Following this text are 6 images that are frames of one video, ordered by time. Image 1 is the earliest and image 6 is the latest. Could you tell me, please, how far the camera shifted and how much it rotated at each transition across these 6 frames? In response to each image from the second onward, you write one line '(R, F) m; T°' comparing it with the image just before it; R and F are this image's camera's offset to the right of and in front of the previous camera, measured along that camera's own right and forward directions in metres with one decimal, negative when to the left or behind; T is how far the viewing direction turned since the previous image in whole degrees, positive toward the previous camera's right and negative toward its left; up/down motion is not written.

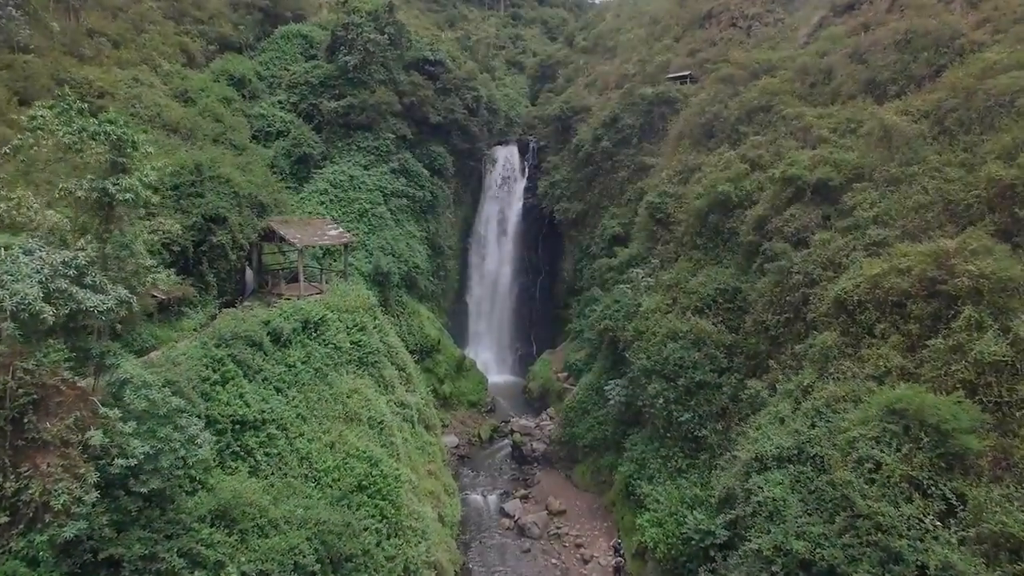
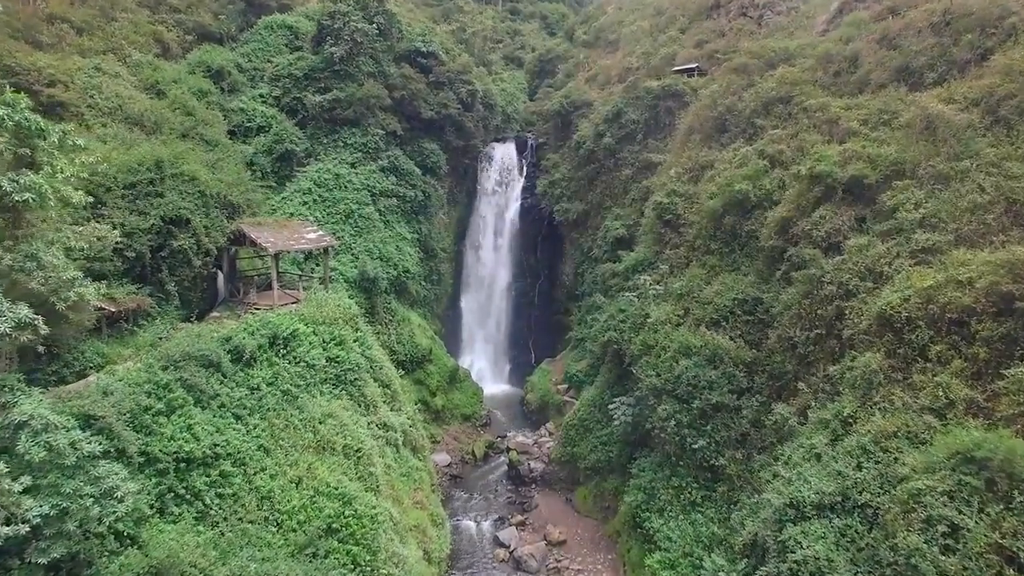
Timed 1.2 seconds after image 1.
(+0.1, +1.5) m; 0°
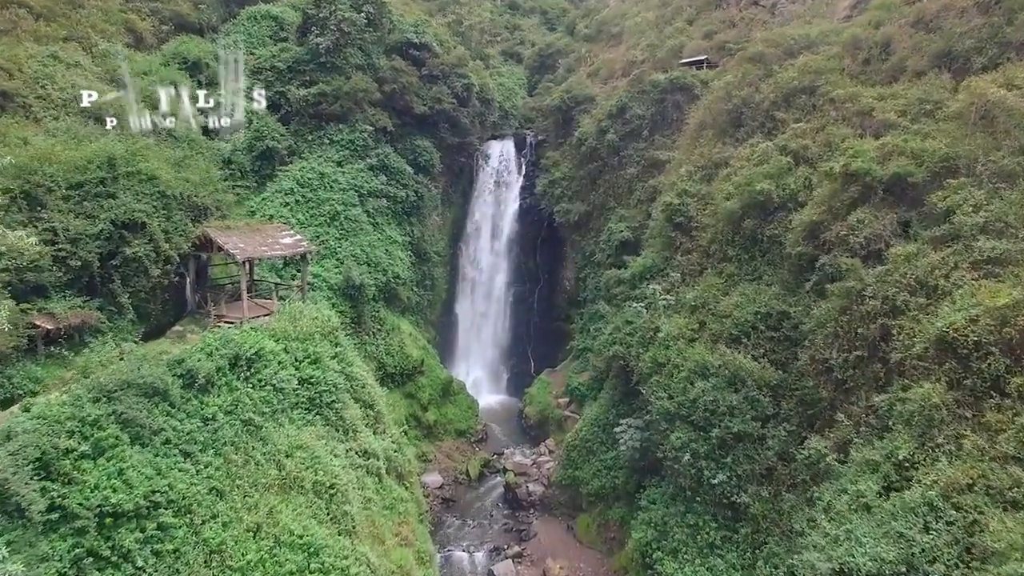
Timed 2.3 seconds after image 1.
(+0.1, +1.5) m; 0°
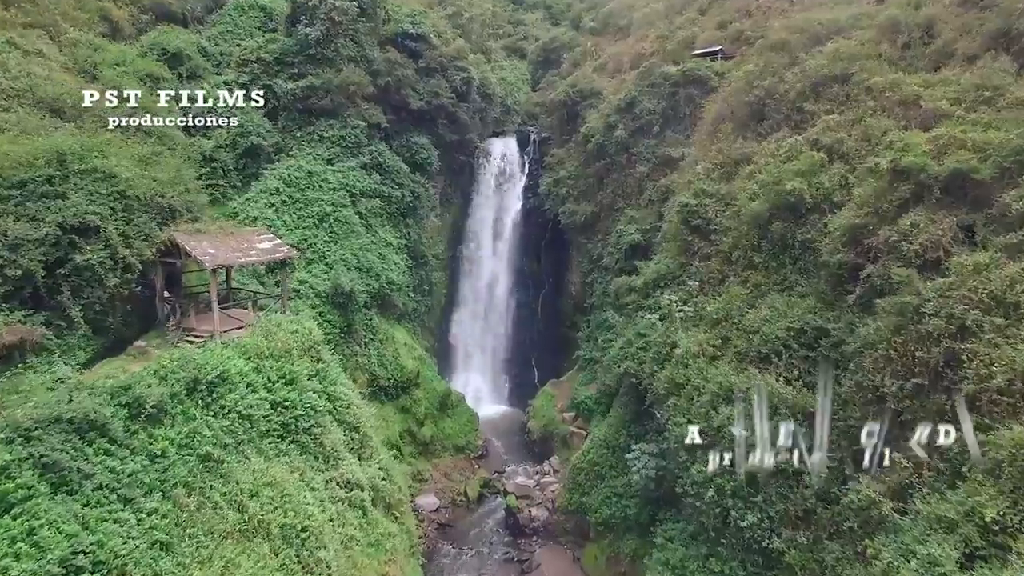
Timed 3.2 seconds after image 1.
(+0.1, +1.4) m; 0°
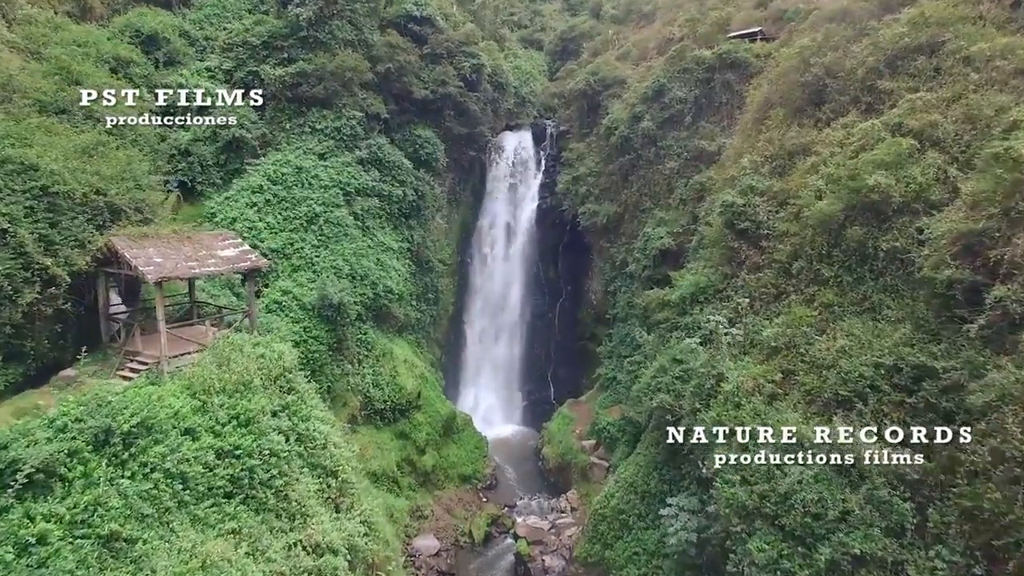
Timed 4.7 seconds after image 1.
(+0.1, +2.3) m; -2°
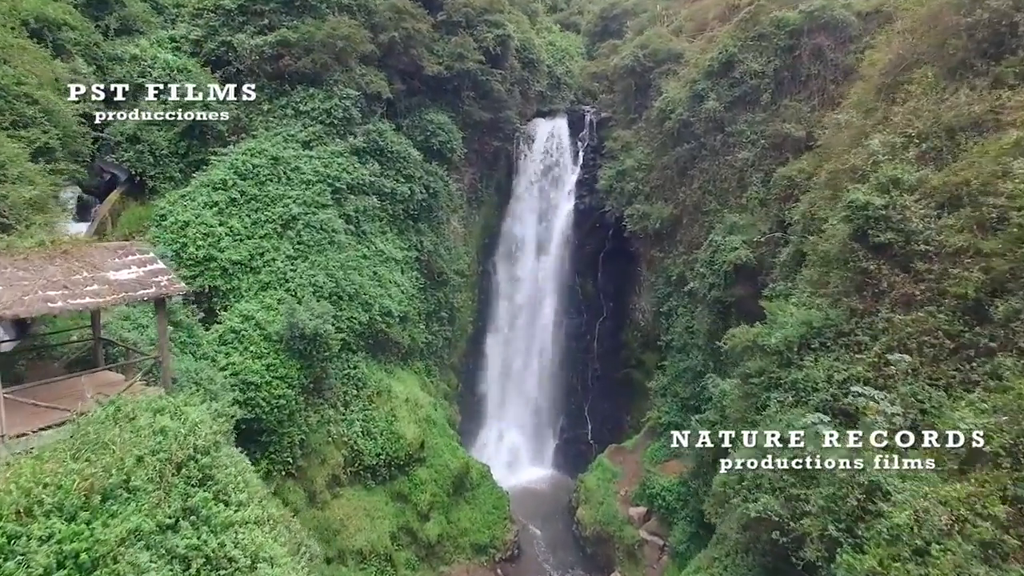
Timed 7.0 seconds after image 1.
(+0.1, +3.9) m; -3°
